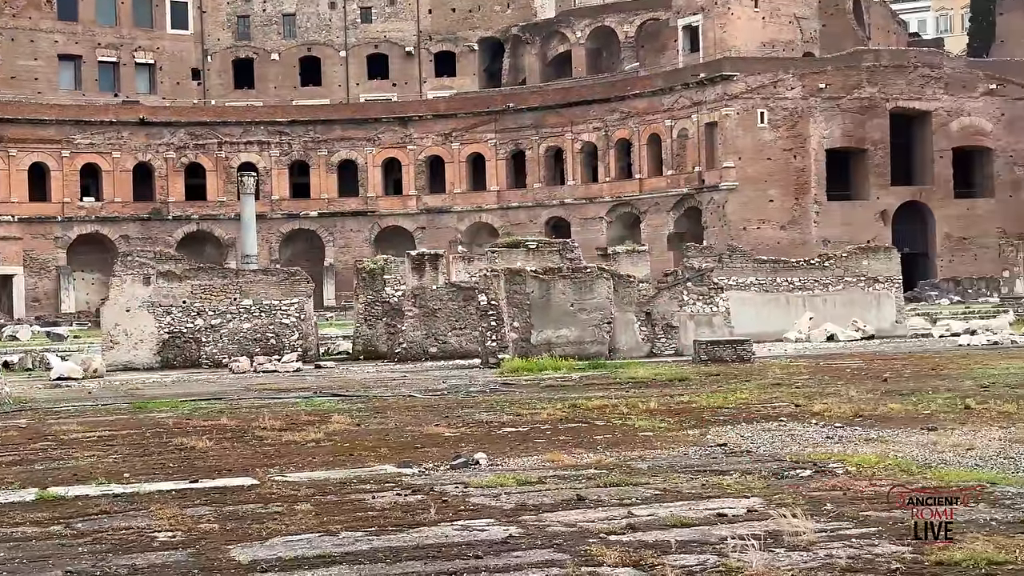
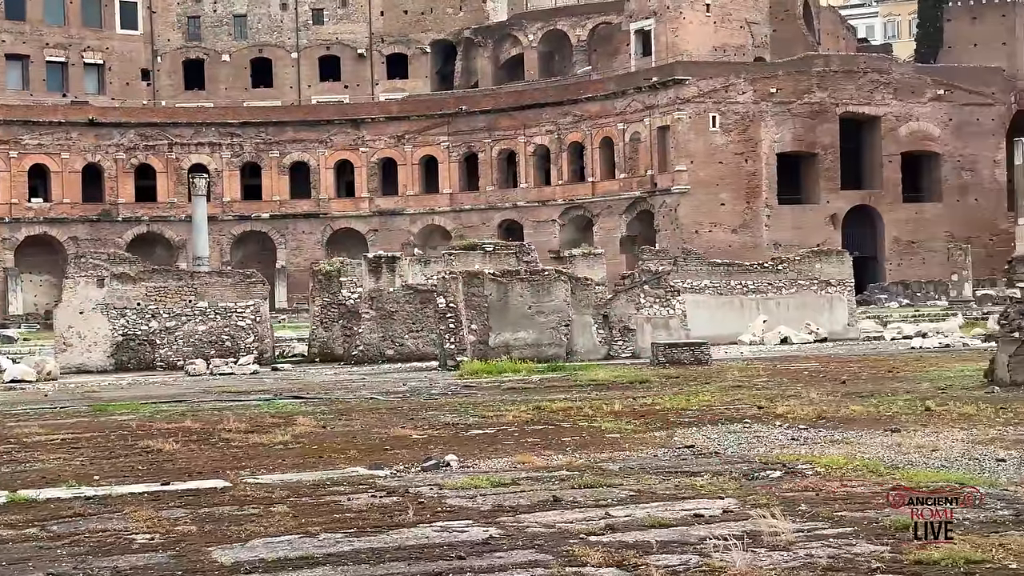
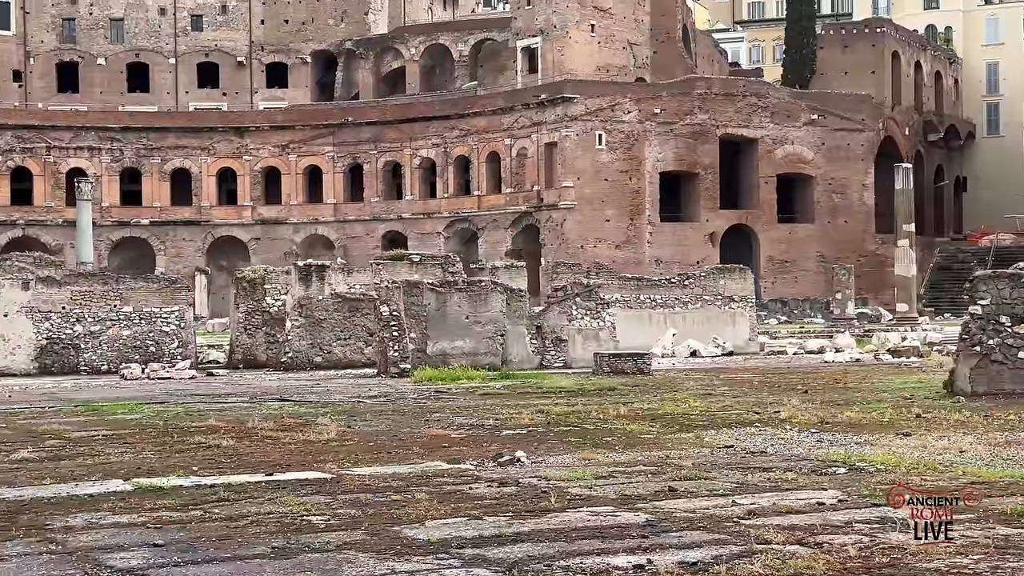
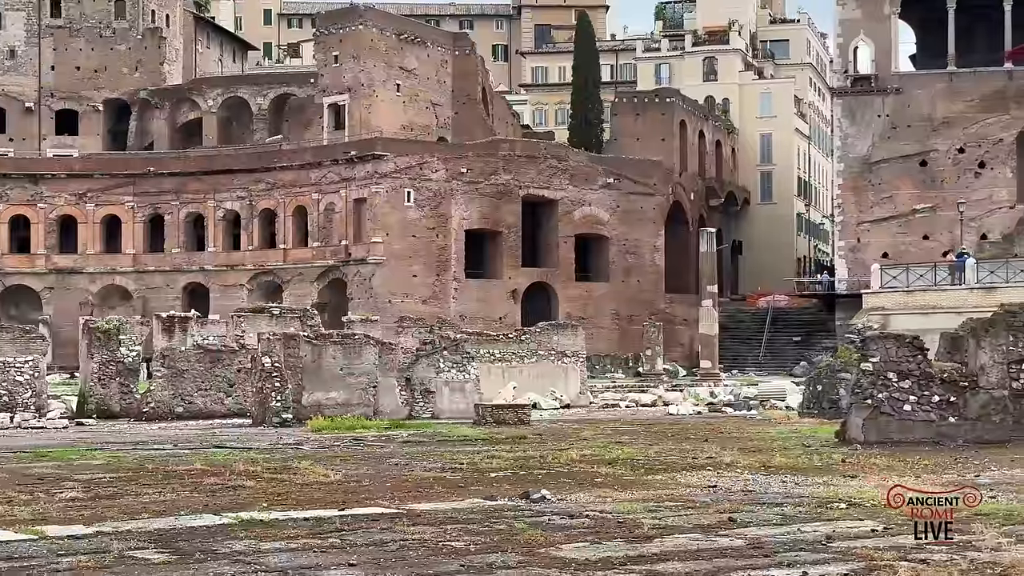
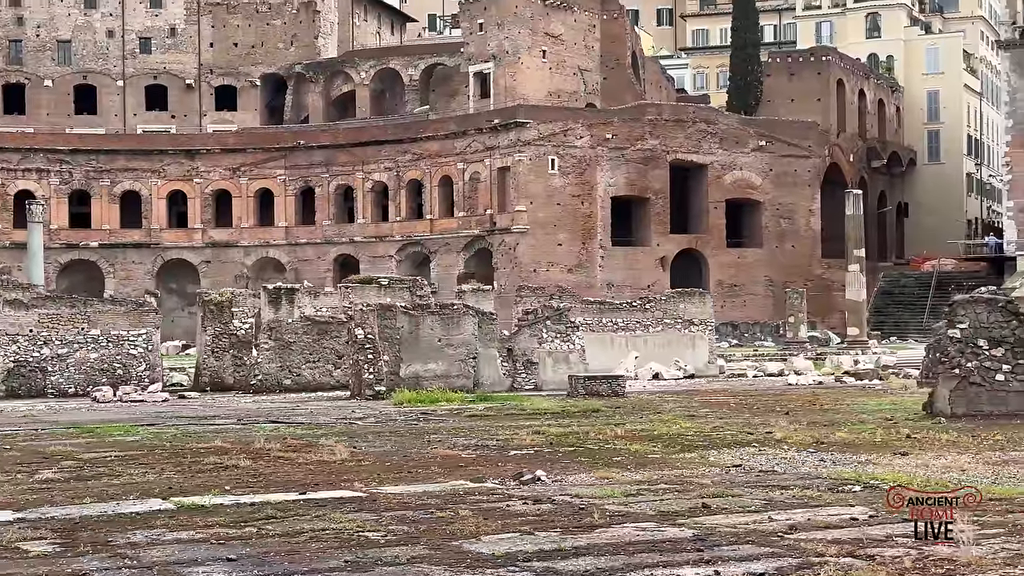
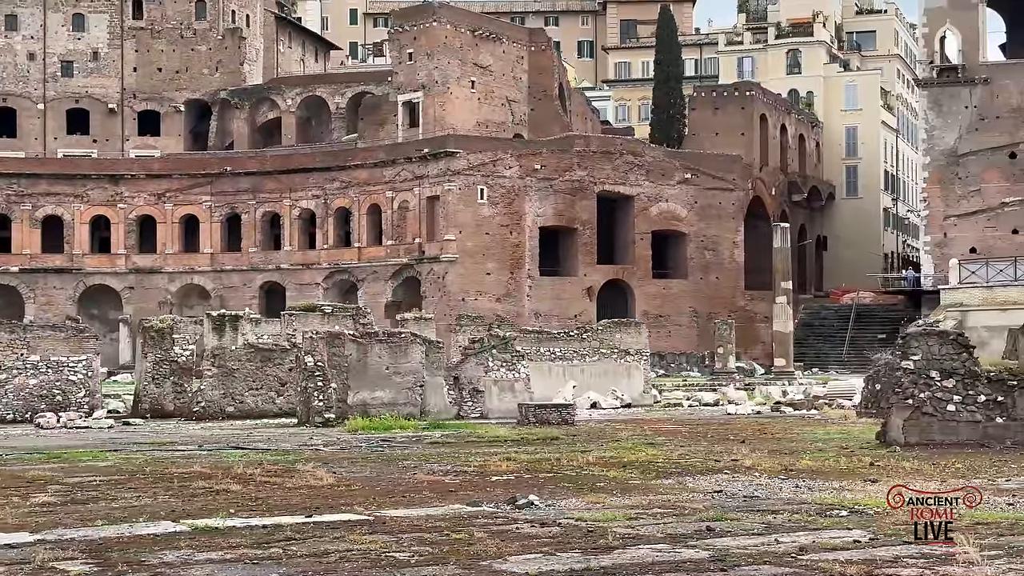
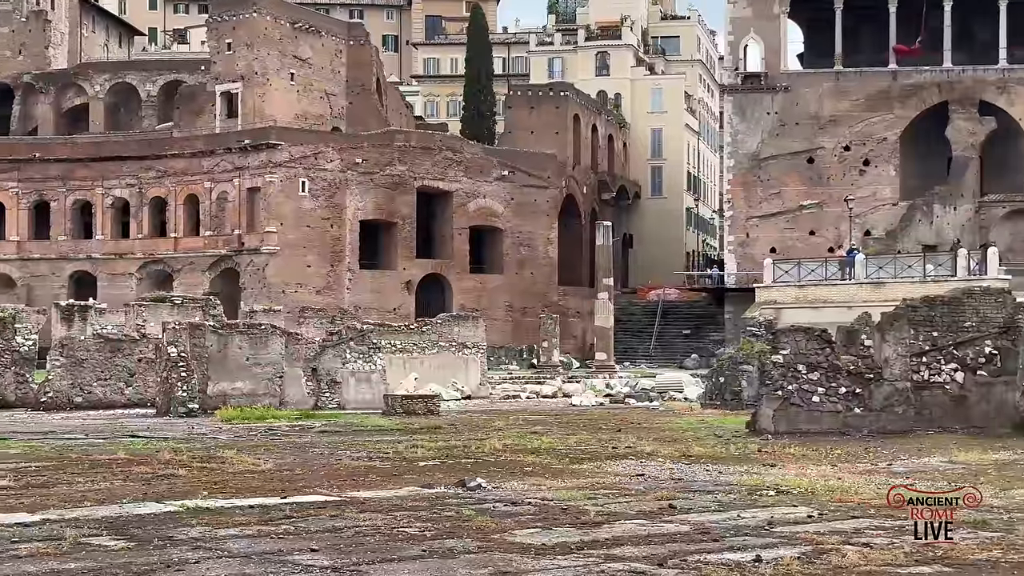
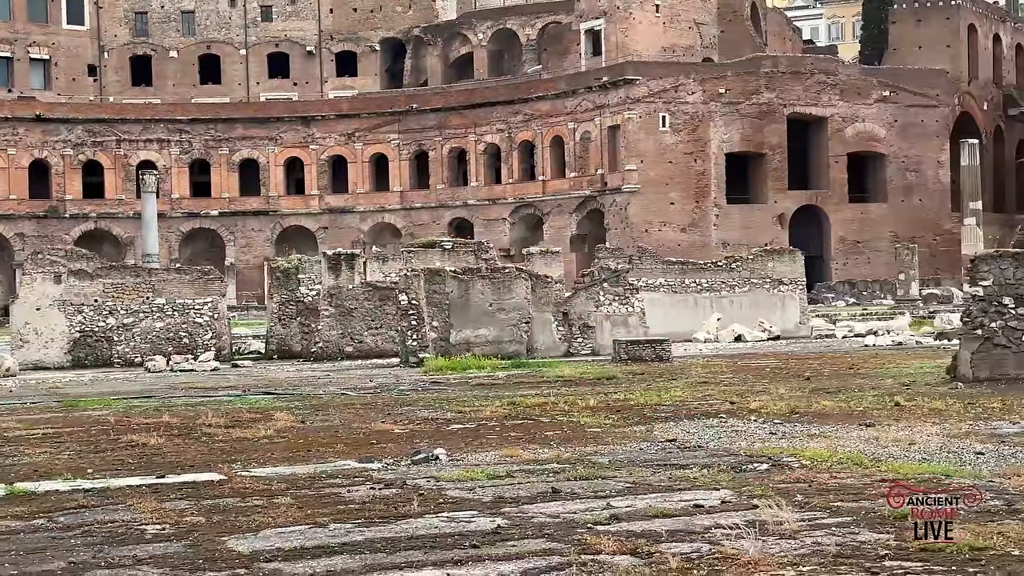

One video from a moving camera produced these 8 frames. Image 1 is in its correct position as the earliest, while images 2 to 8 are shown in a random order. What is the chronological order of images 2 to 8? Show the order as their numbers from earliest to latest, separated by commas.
2, 8, 3, 5, 6, 4, 7
